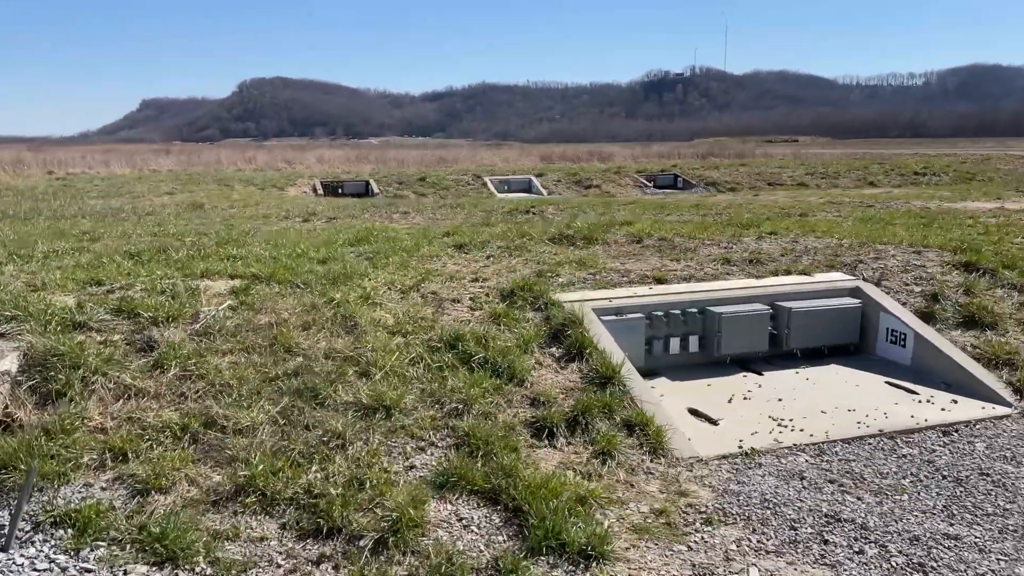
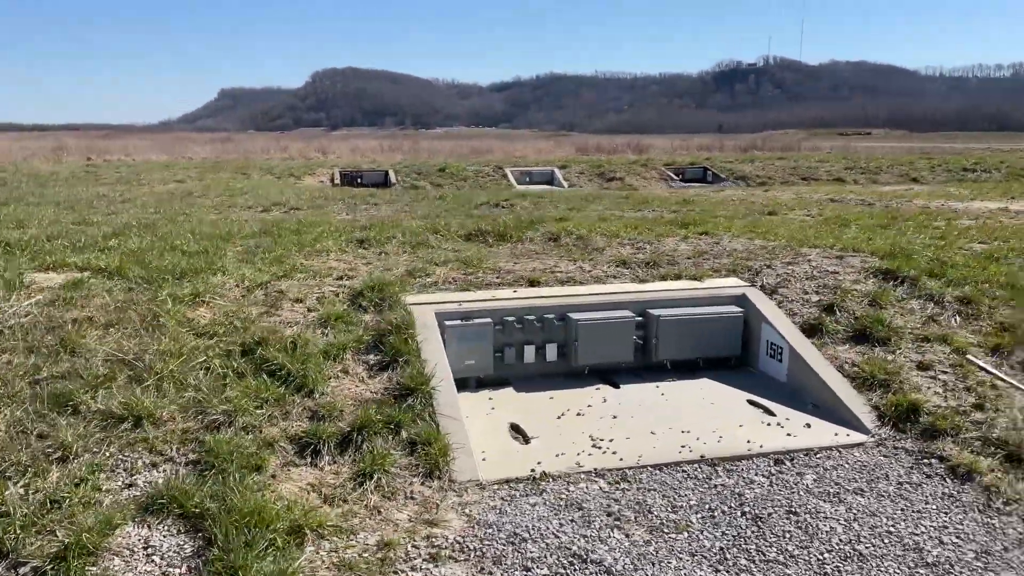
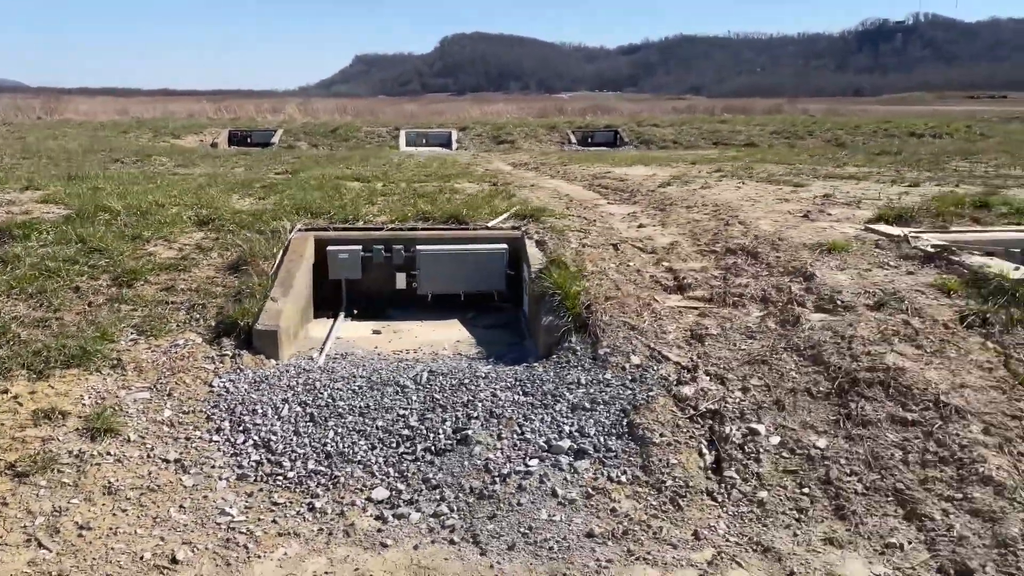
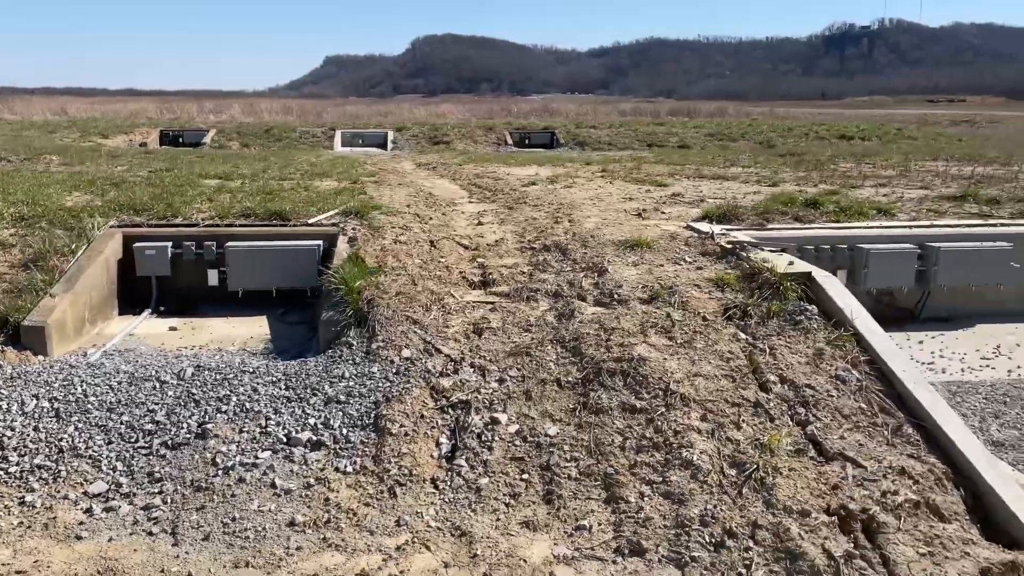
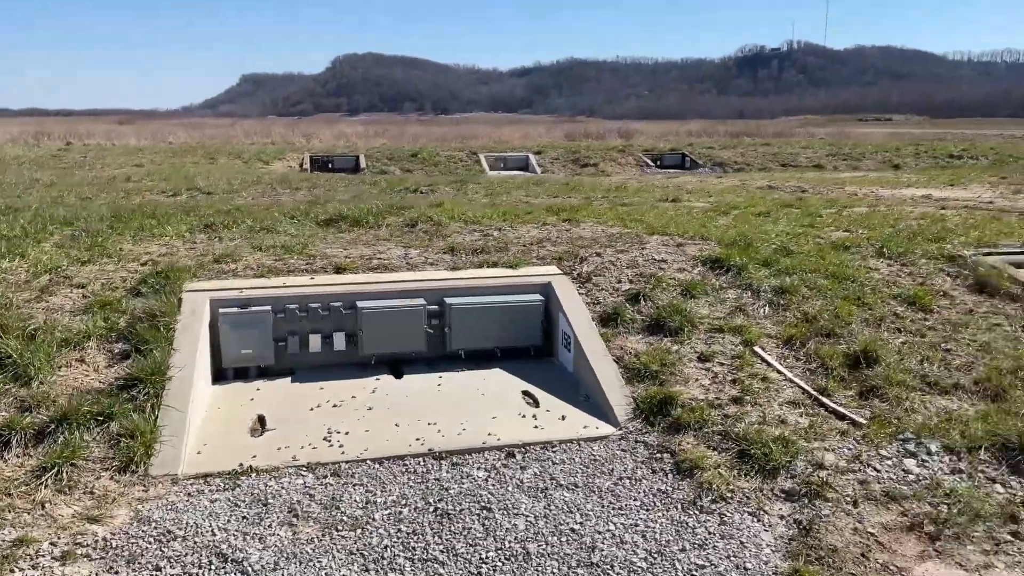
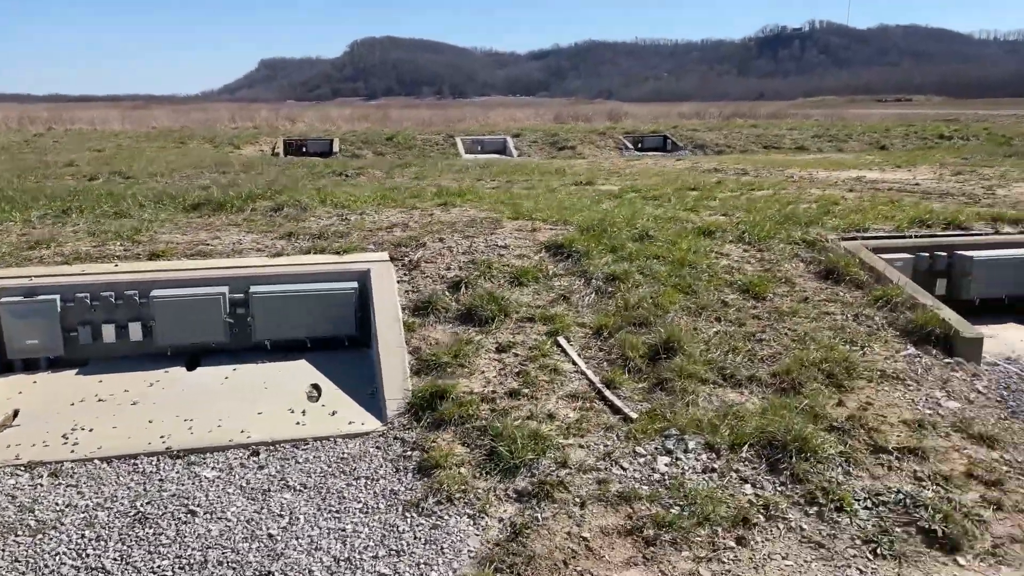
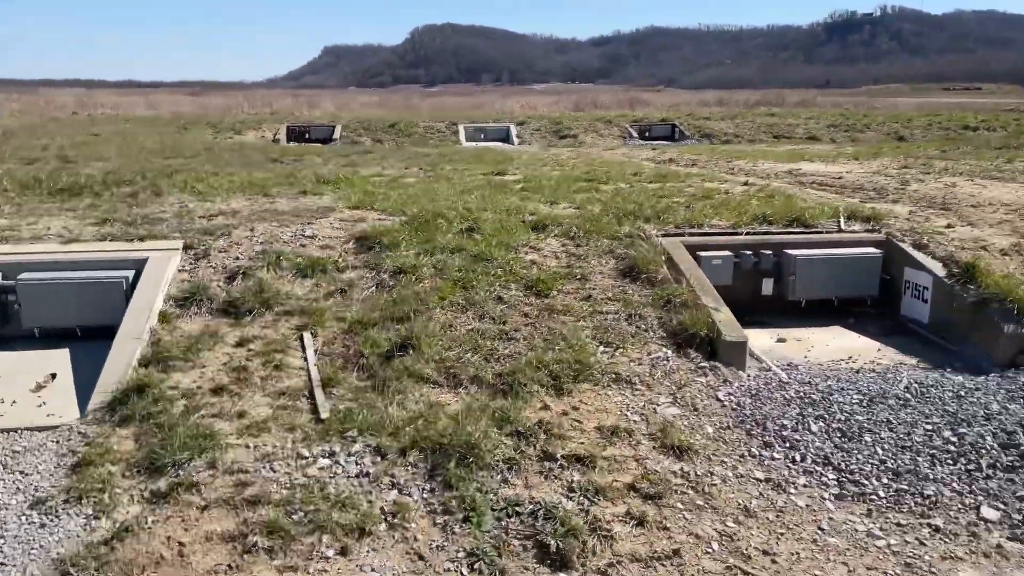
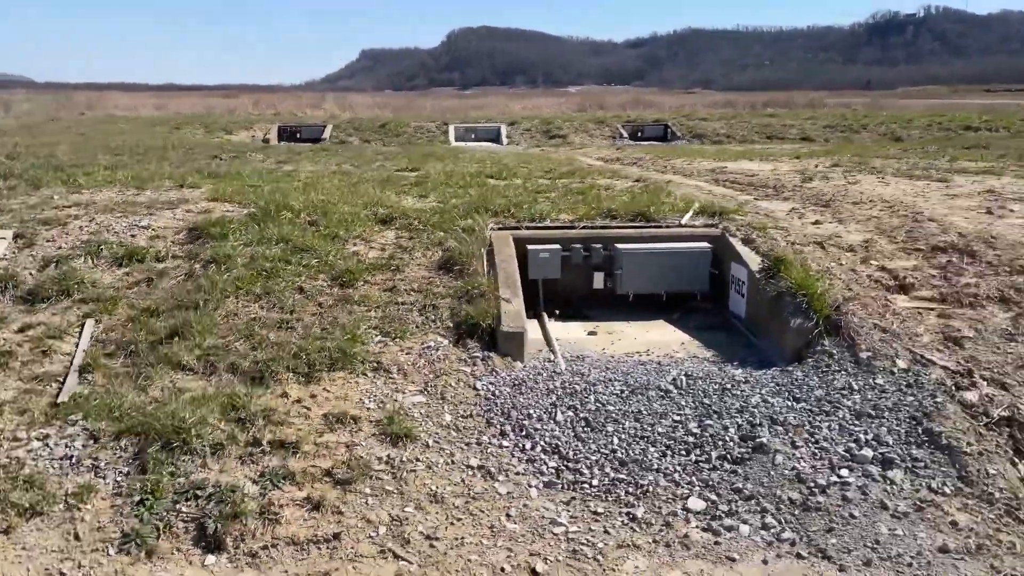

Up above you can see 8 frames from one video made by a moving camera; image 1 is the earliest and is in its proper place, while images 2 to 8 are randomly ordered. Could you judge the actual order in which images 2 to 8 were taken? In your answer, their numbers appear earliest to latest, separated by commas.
2, 5, 6, 7, 8, 3, 4
